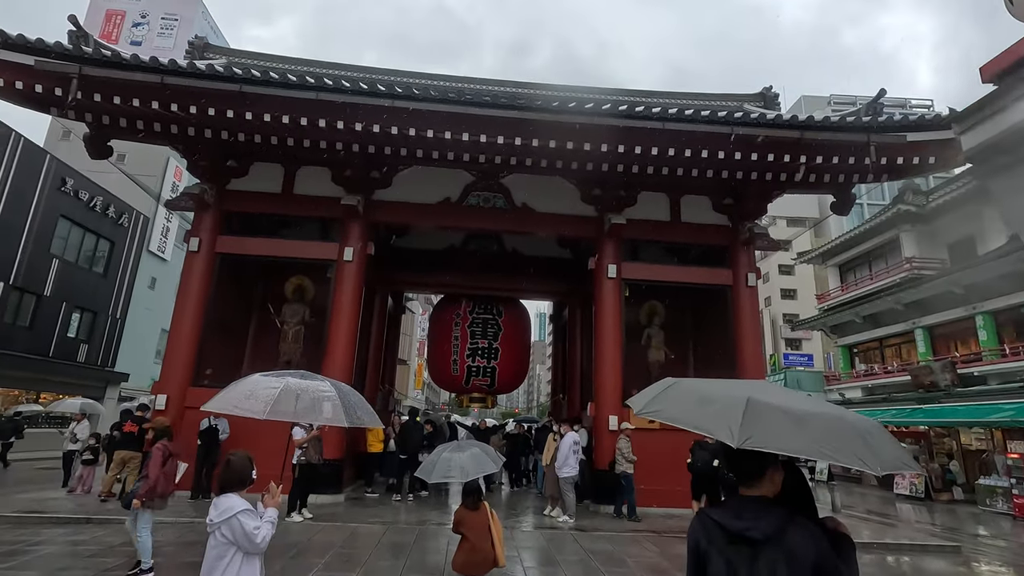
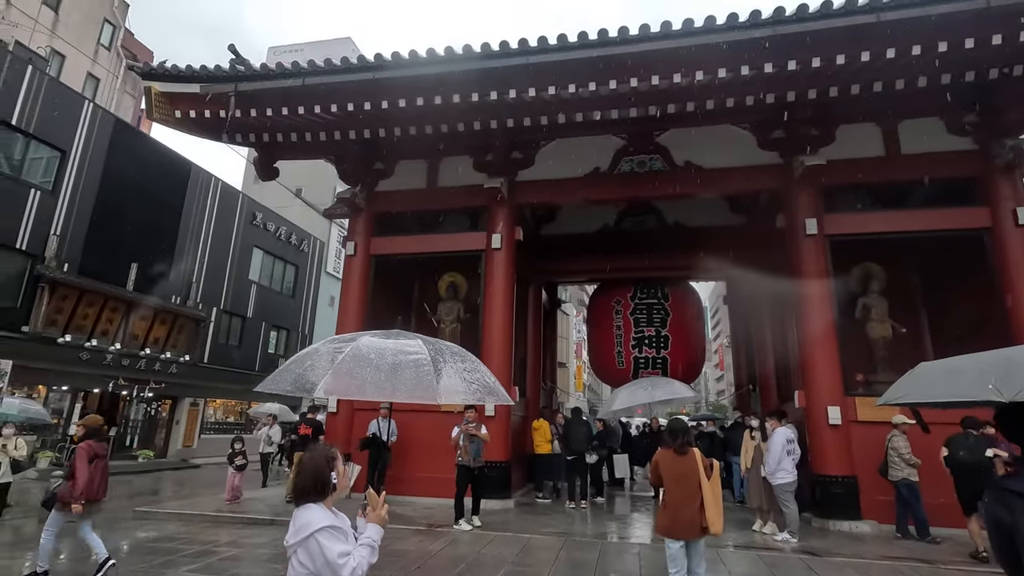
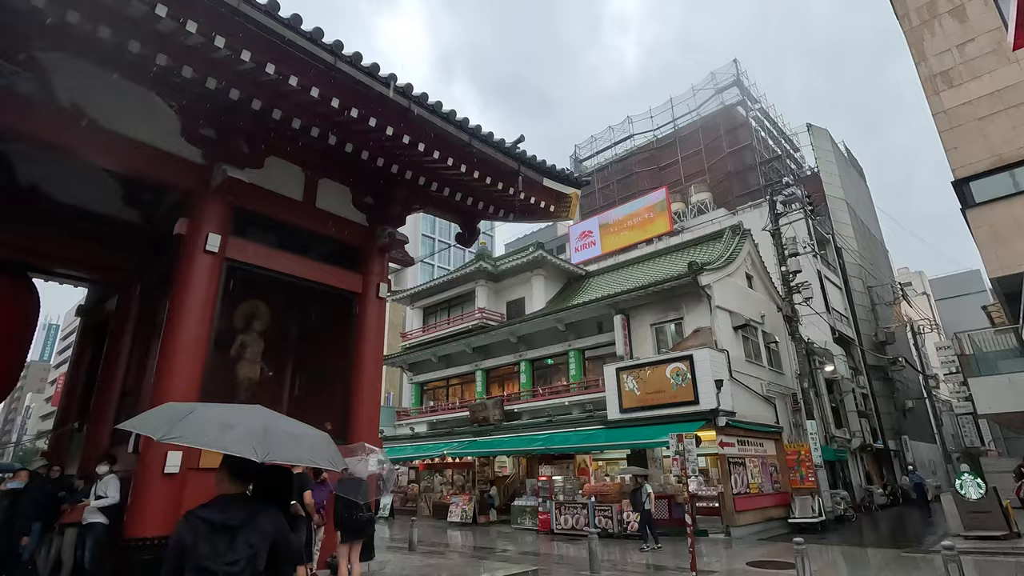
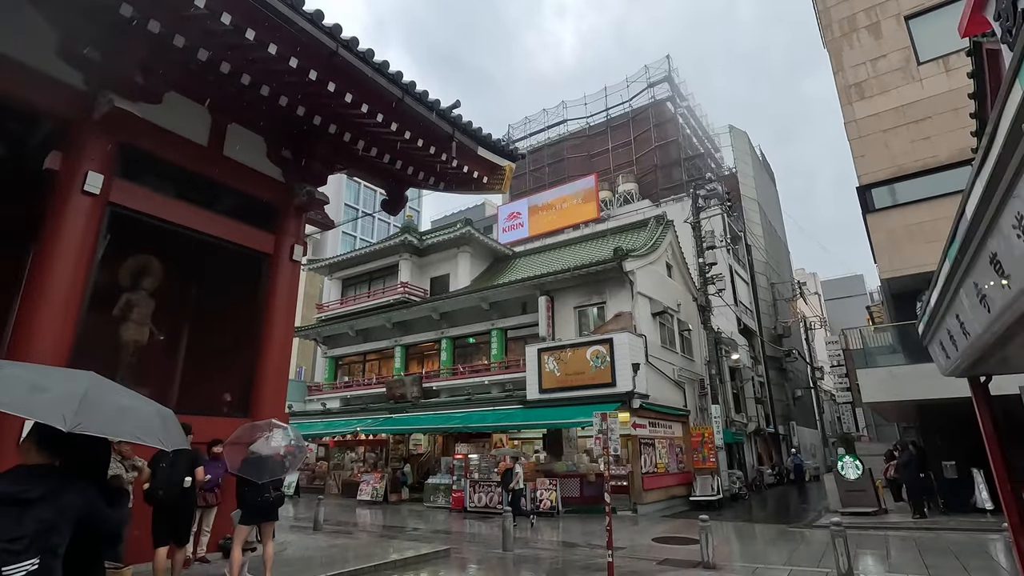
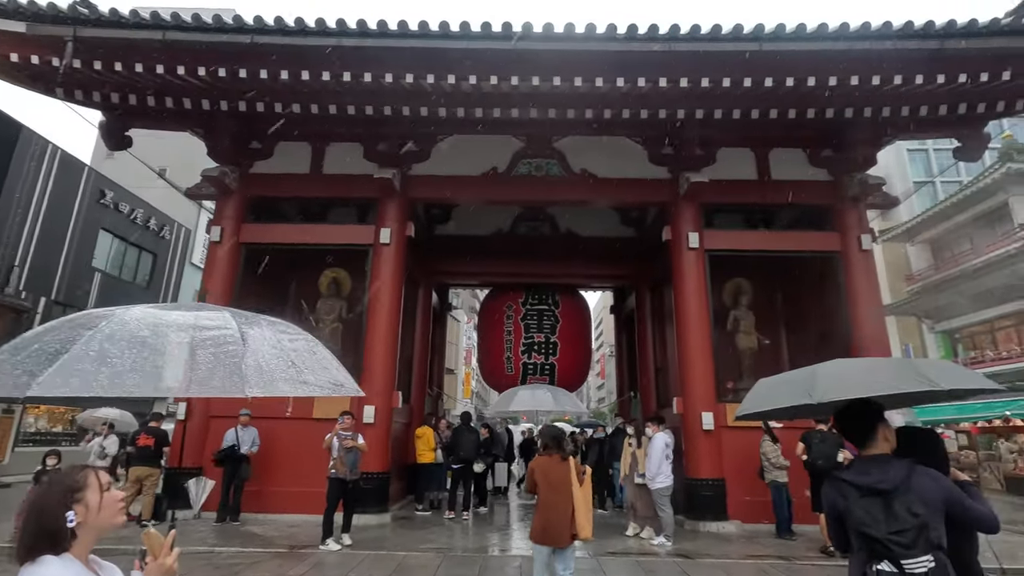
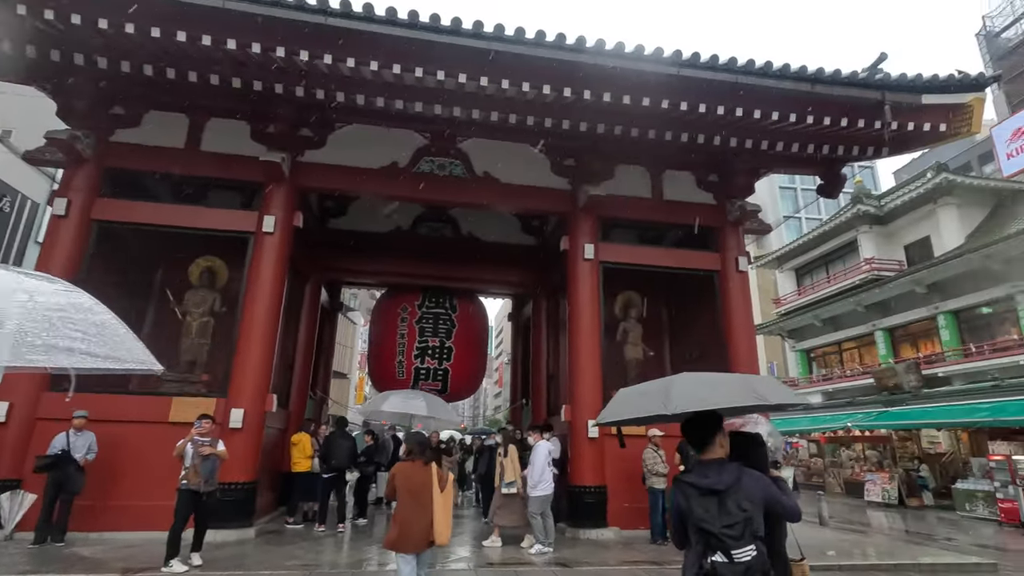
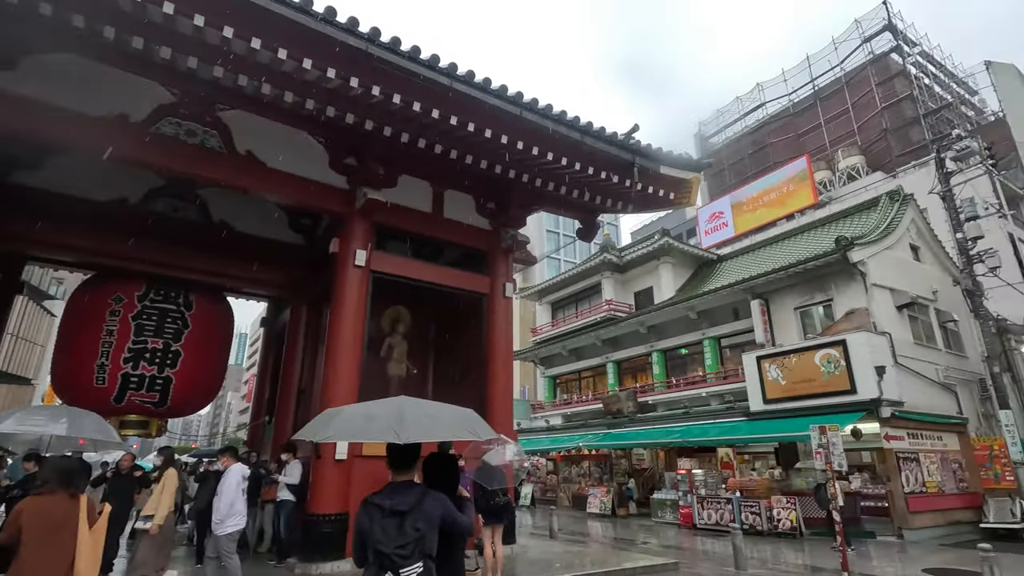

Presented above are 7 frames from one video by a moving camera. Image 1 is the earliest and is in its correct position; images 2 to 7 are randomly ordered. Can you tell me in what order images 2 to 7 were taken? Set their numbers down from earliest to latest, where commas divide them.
2, 5, 6, 7, 3, 4
